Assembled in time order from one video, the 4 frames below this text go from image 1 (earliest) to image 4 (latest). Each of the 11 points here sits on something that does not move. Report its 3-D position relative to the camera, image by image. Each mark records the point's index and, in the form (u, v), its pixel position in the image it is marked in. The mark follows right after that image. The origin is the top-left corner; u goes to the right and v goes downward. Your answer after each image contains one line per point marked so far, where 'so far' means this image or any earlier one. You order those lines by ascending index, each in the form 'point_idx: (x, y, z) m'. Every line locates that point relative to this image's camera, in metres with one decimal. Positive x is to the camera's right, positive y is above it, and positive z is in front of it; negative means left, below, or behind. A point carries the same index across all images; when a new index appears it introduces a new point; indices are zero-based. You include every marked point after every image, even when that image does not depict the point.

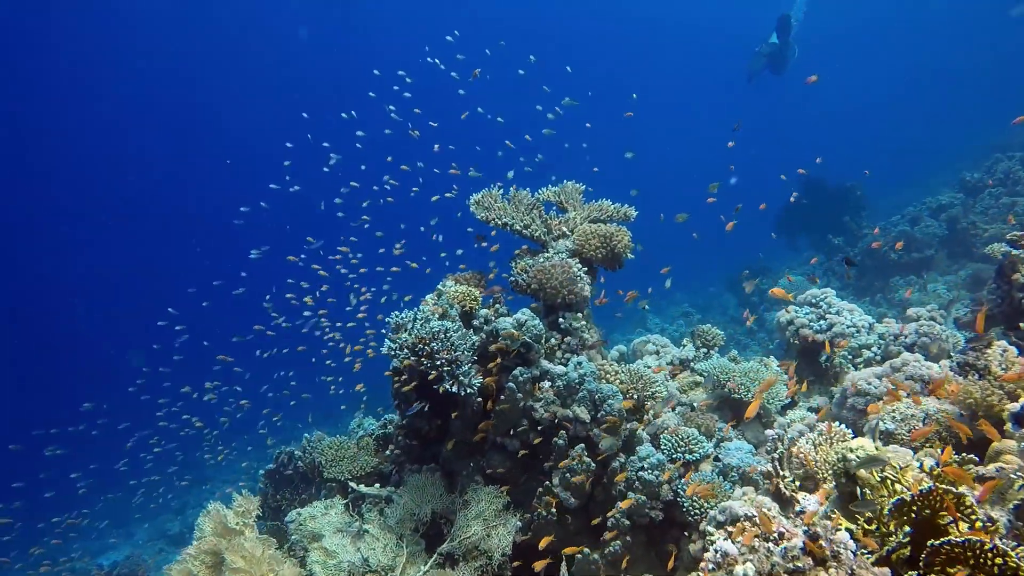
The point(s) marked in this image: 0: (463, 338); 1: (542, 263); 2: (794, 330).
0: (-0.5, -0.5, +6.3) m
1: (+0.3, +0.3, +6.9) m
2: (+3.9, -0.6, +9.2) m
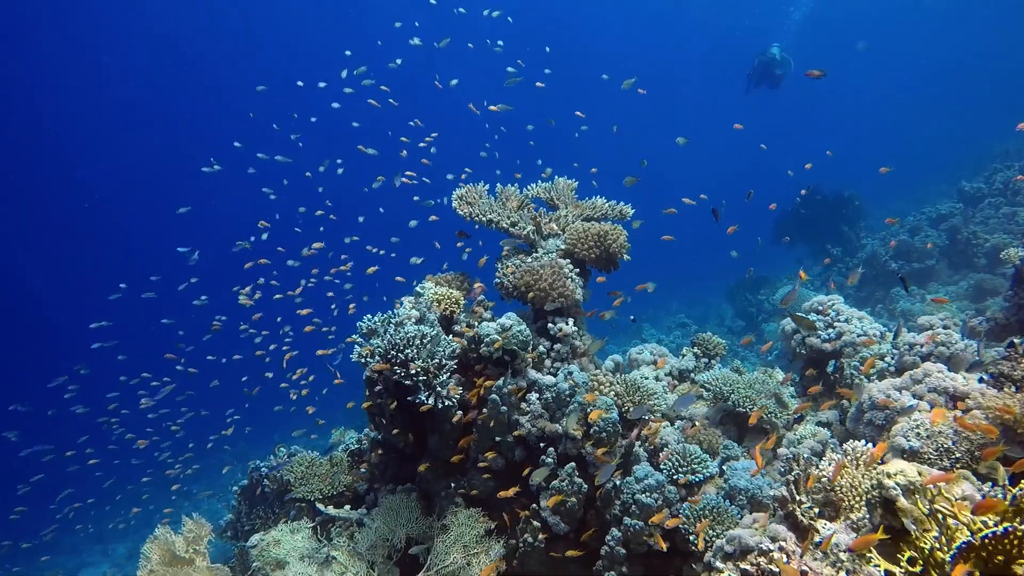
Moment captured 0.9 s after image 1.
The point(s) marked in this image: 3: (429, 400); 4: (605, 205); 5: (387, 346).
0: (-0.6, -0.5, +5.7) m
1: (+0.2, +0.2, +6.4) m
2: (+3.7, -0.6, +8.6) m
3: (-0.7, -0.9, +5.4) m
4: (+1.0, +0.9, +7.3) m
5: (-1.1, -0.5, +5.6) m
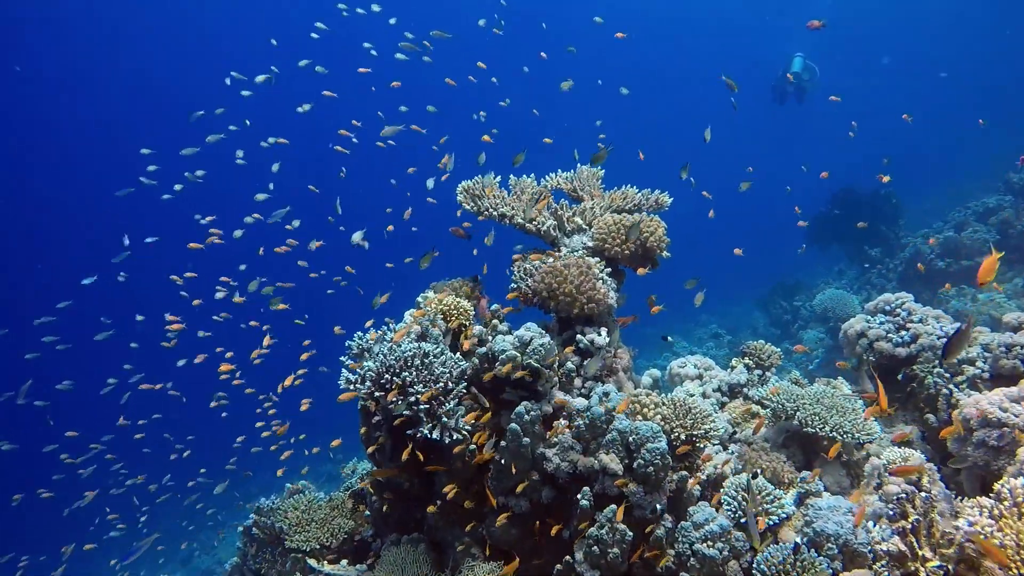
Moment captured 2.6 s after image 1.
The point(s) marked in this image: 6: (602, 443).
0: (-0.5, -0.5, +4.7) m
1: (+0.3, +0.2, +5.4) m
2: (+4.0, -0.6, +7.5) m
3: (-0.5, -1.0, +4.4) m
4: (+1.2, +0.9, +6.3) m
5: (-0.9, -0.6, +4.6) m
6: (+0.6, -1.1, +4.5) m
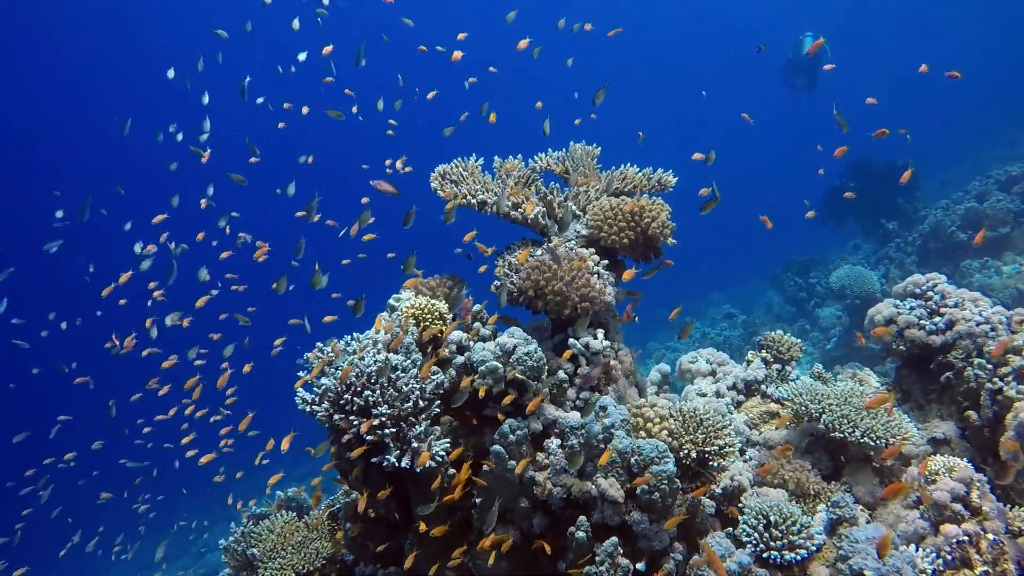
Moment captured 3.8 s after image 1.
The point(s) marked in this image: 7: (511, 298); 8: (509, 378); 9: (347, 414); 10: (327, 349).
0: (-0.6, -0.6, +4.1) m
1: (+0.2, +0.2, +4.7) m
2: (+3.9, -0.4, +6.8) m
3: (-0.6, -1.0, +3.8) m
4: (+1.0, +0.9, +5.6) m
5: (-1.0, -0.6, +4.0) m
6: (+0.5, -1.0, +3.9) m
7: (0.0, 0.0, +4.8) m
8: (0.0, -0.5, +4.0) m
9: (-1.0, -0.7, +4.0) m
10: (-1.2, -0.4, +4.4) m
